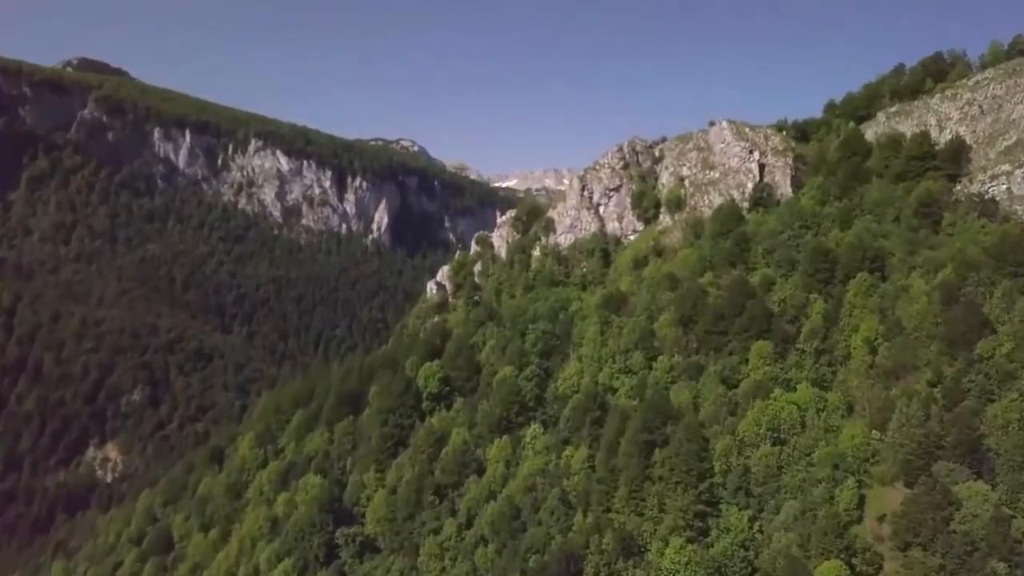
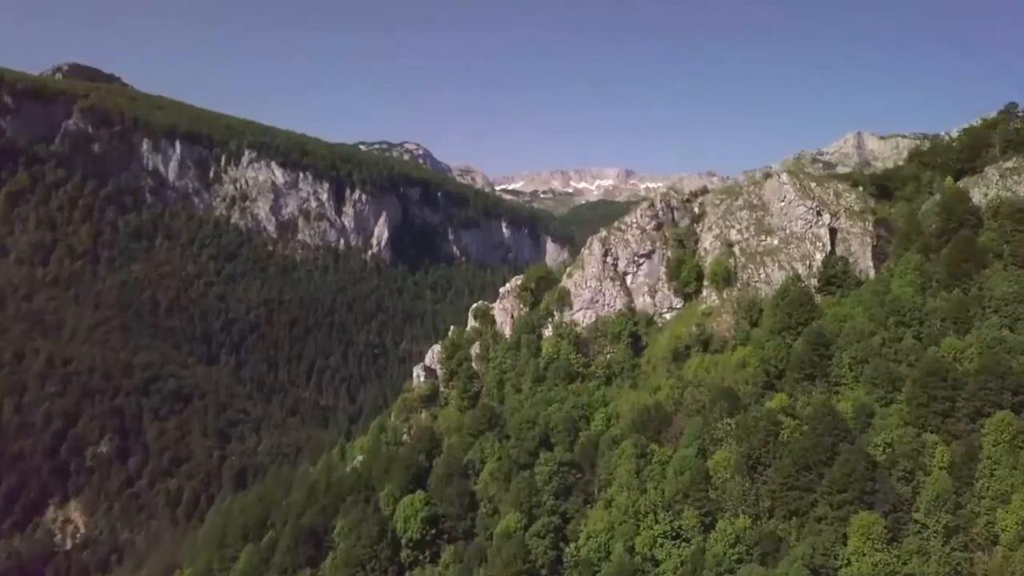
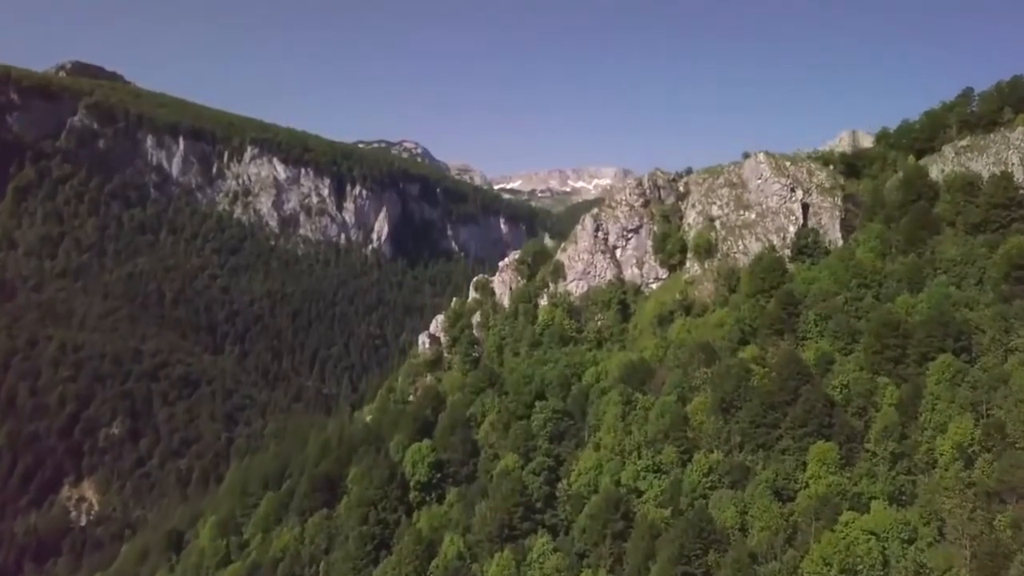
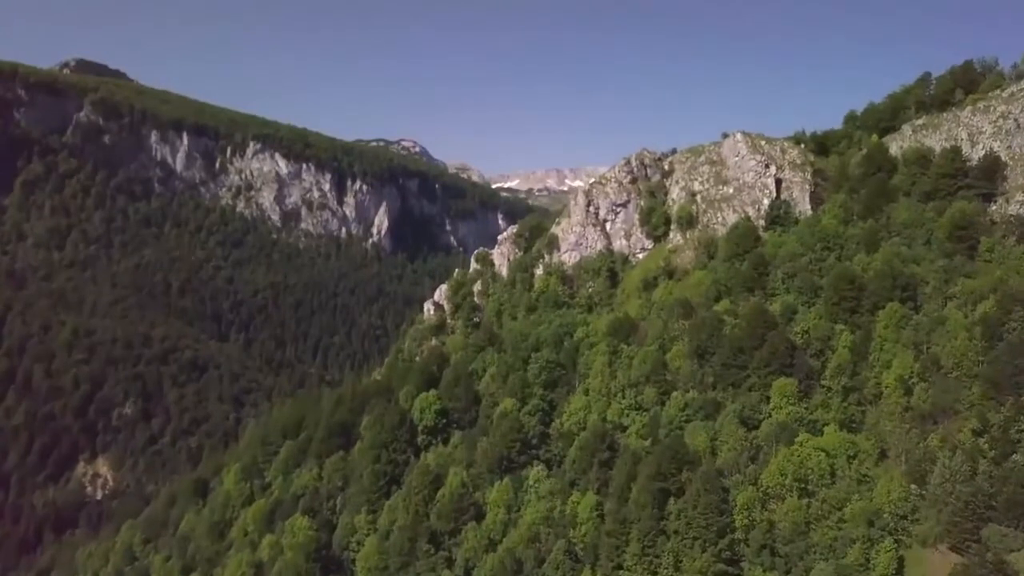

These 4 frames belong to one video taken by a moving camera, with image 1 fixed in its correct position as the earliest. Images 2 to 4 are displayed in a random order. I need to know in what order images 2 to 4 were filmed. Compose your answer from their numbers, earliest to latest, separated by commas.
4, 3, 2
